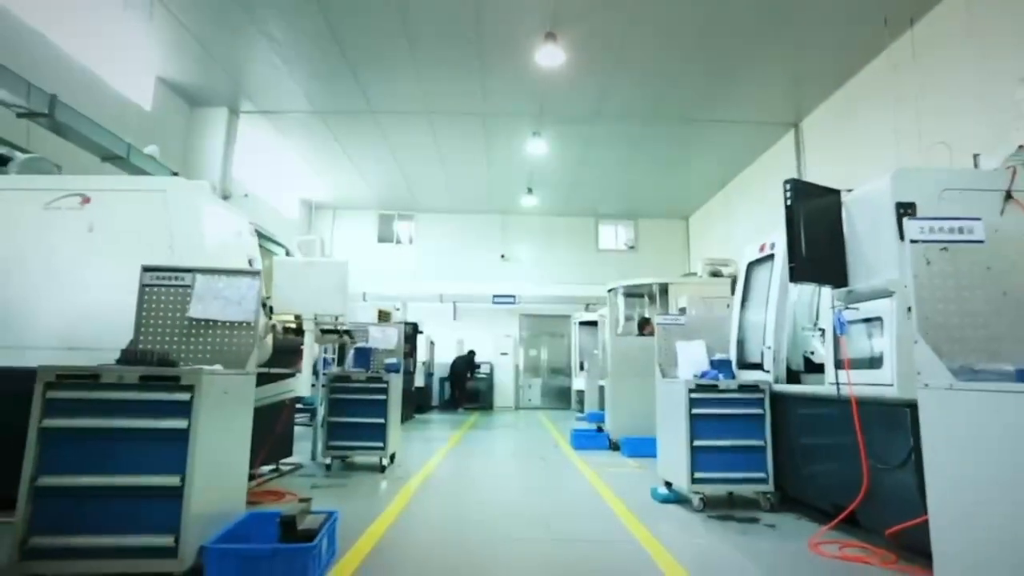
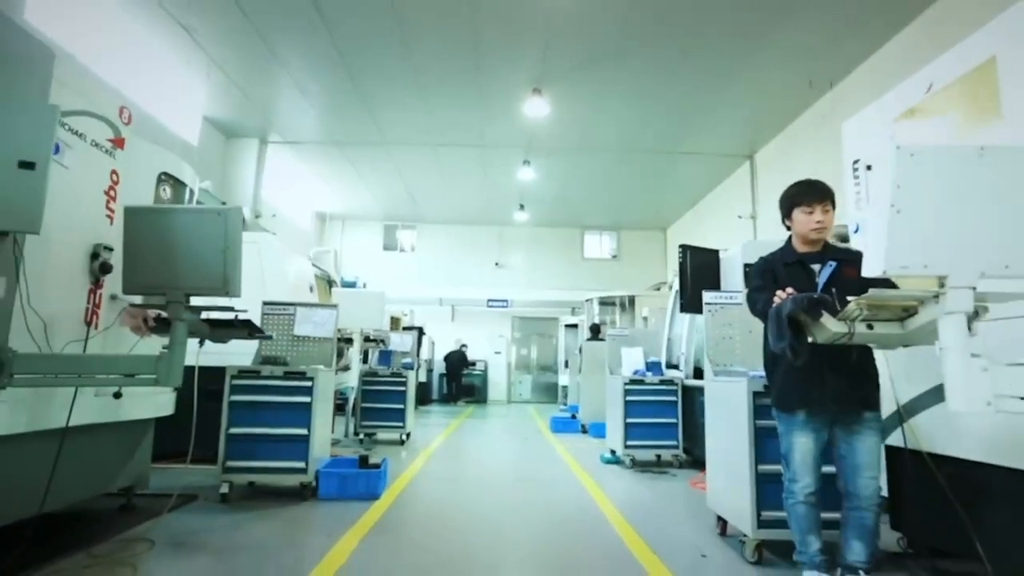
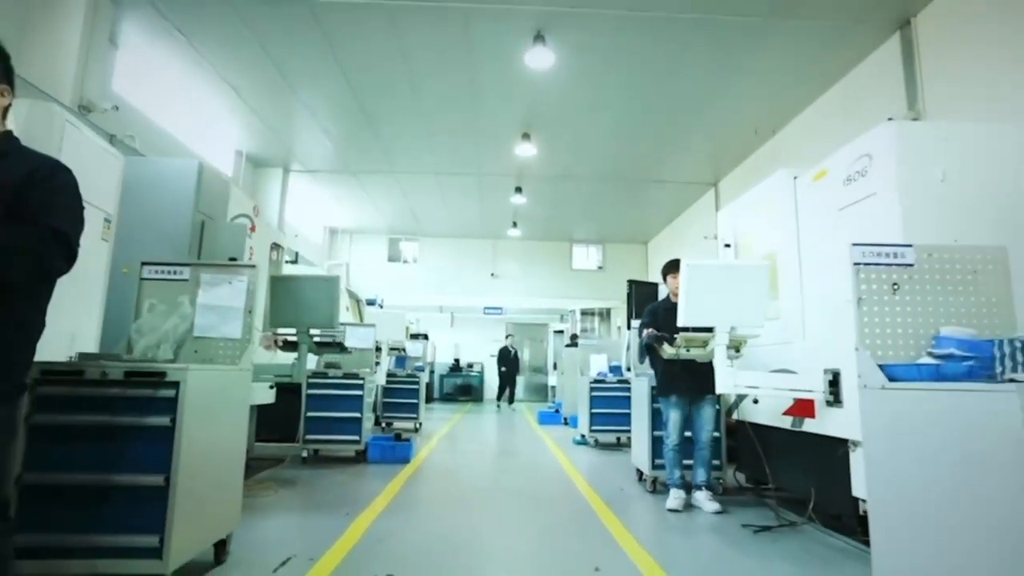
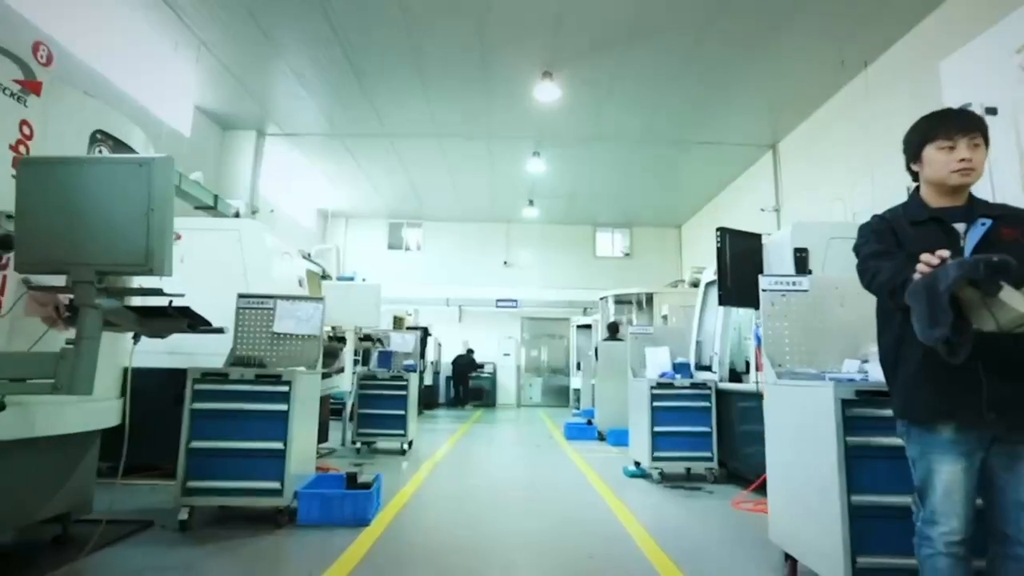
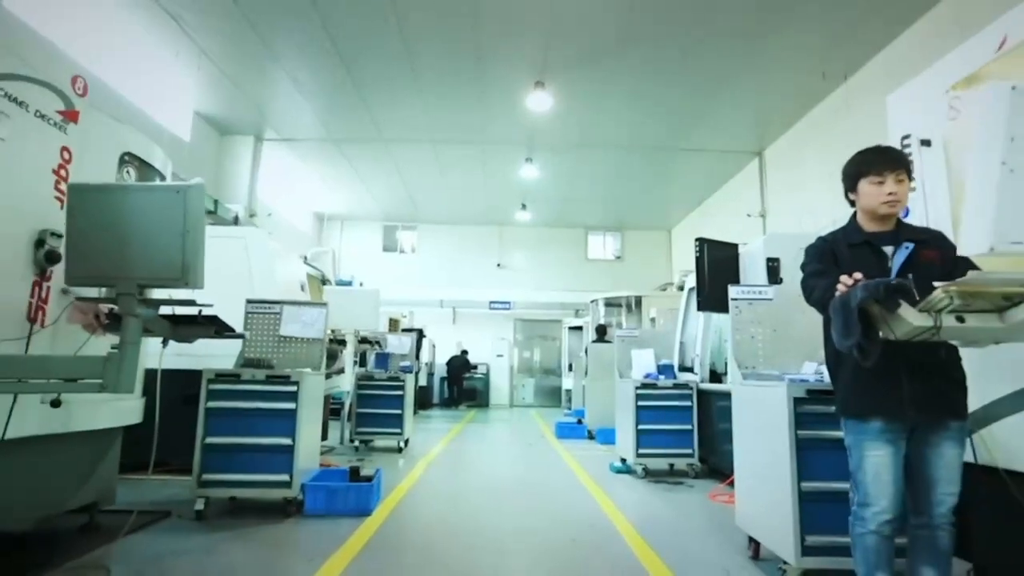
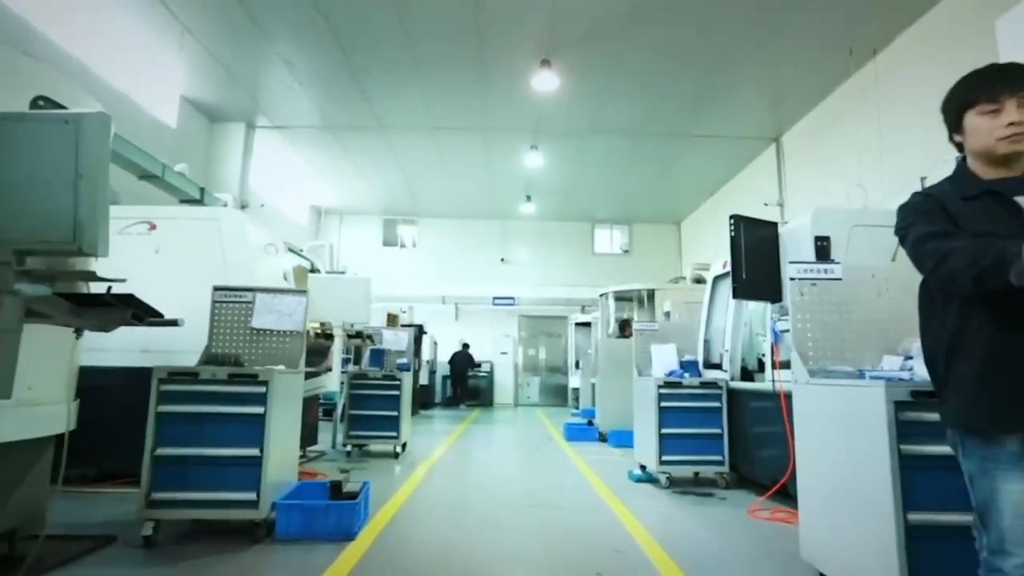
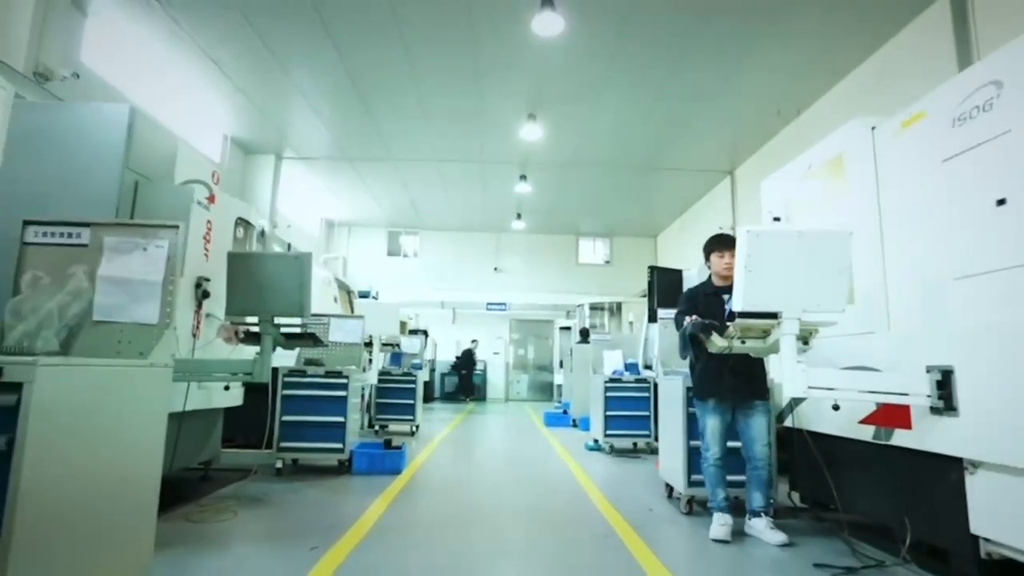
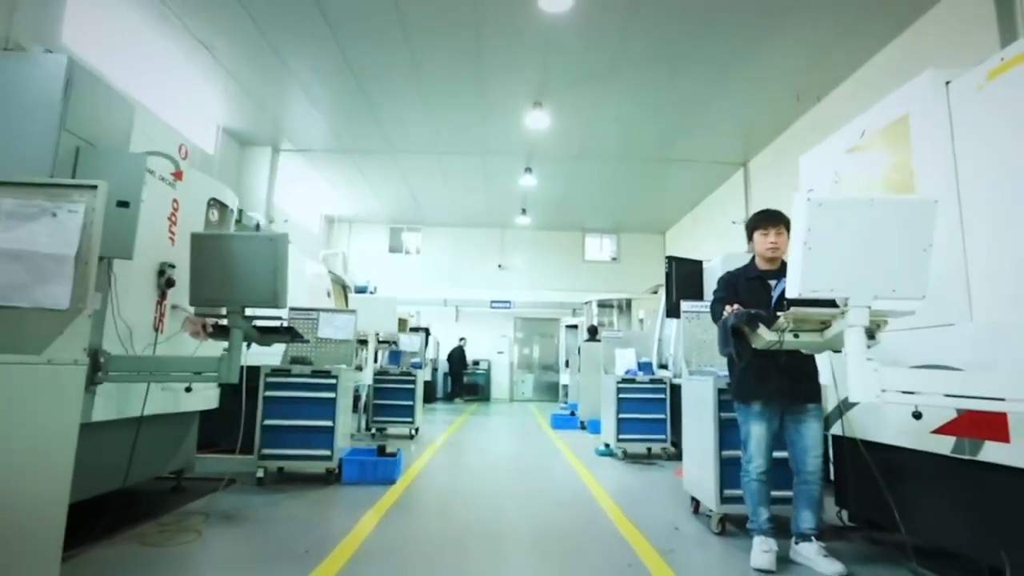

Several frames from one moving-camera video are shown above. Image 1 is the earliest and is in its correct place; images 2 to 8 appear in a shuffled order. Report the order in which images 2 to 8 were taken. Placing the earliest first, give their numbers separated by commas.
6, 4, 5, 2, 8, 7, 3
